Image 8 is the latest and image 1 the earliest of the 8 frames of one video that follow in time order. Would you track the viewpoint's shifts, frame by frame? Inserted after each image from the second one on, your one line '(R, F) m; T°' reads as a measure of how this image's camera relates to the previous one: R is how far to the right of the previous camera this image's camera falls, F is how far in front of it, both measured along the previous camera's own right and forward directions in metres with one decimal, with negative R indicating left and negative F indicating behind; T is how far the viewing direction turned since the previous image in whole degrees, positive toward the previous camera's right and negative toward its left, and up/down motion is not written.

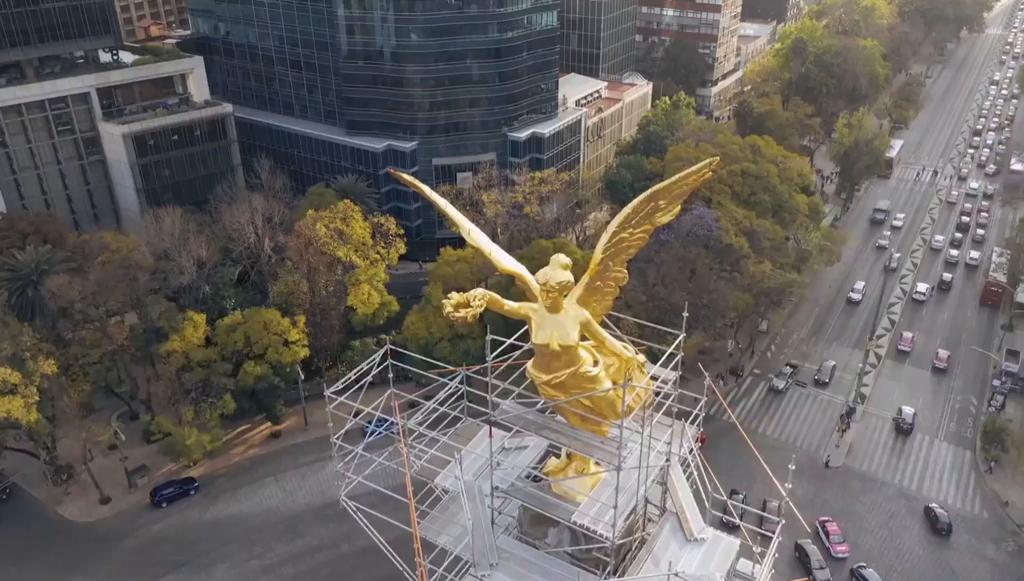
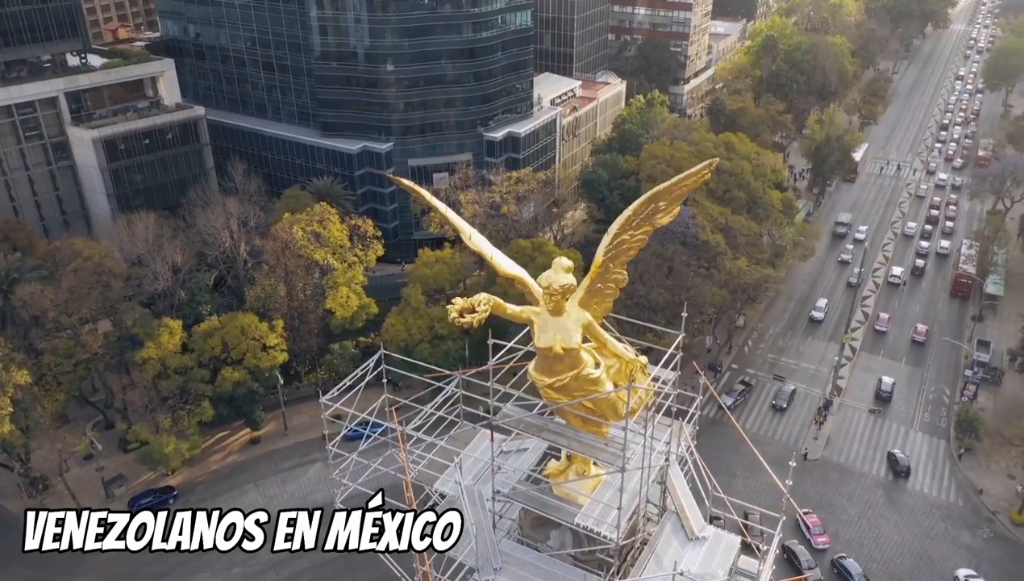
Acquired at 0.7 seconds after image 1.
(-0.5, 0.0) m; +2°
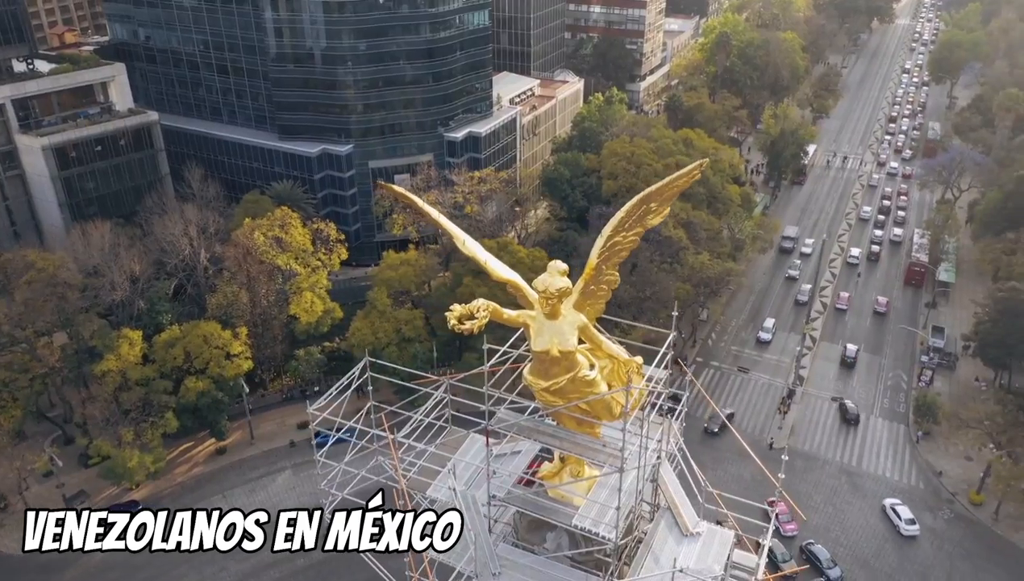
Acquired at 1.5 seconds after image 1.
(-0.6, 0.0) m; +3°
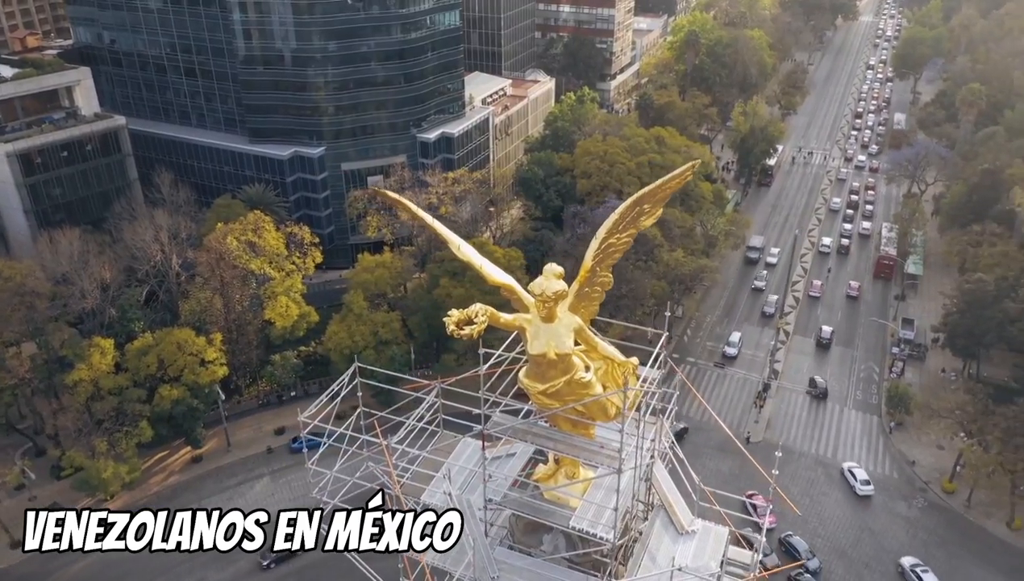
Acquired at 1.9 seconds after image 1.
(-0.4, 0.0) m; +2°
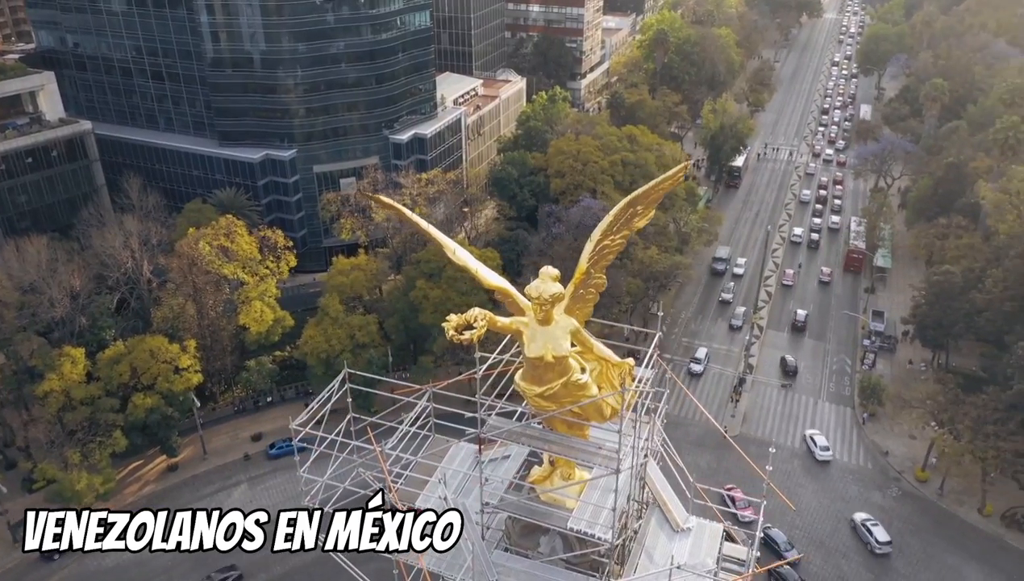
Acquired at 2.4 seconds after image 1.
(-0.4, 0.0) m; +2°
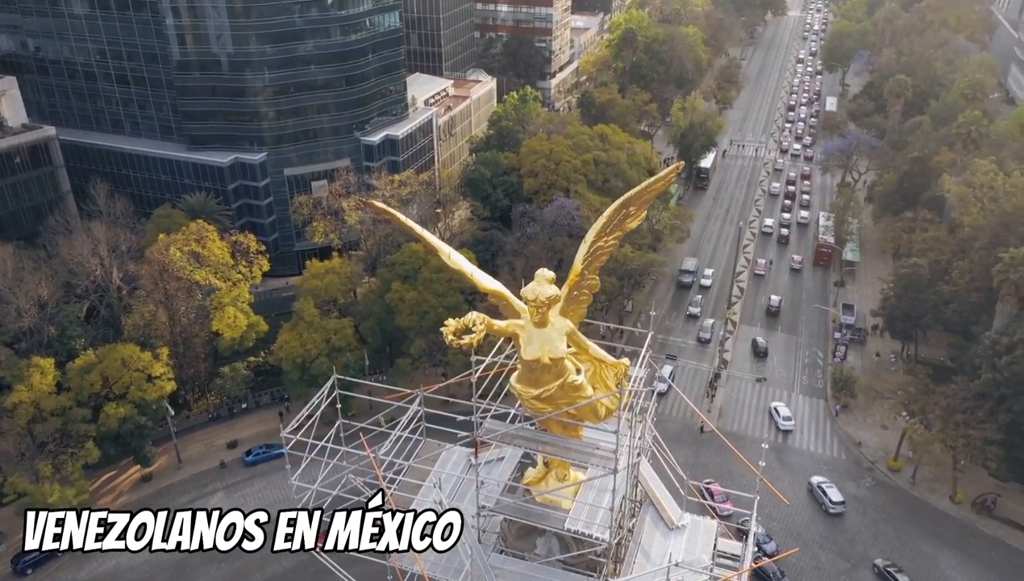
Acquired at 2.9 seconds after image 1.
(-0.4, 0.0) m; +2°
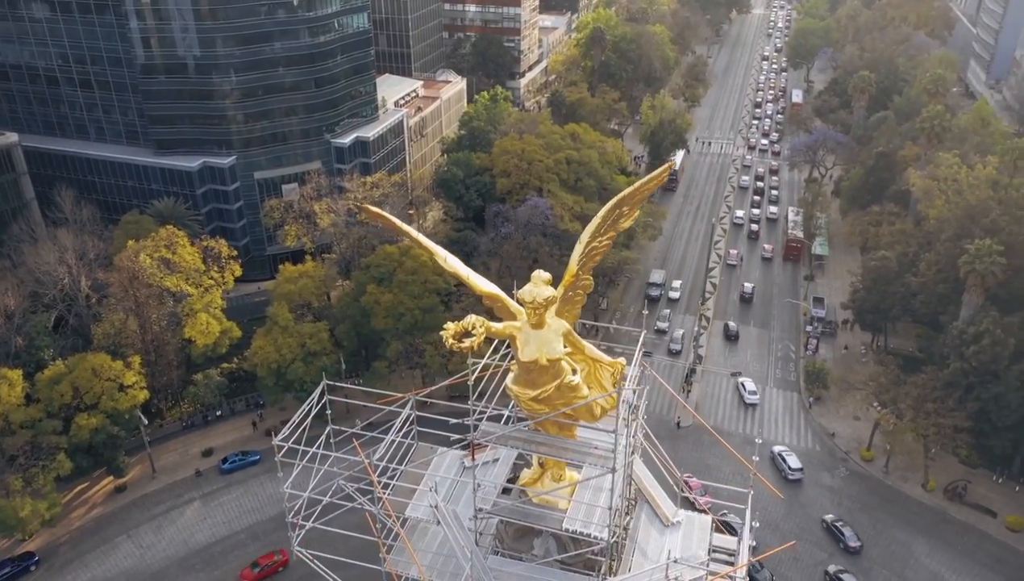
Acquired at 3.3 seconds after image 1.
(-0.4, 0.0) m; +2°
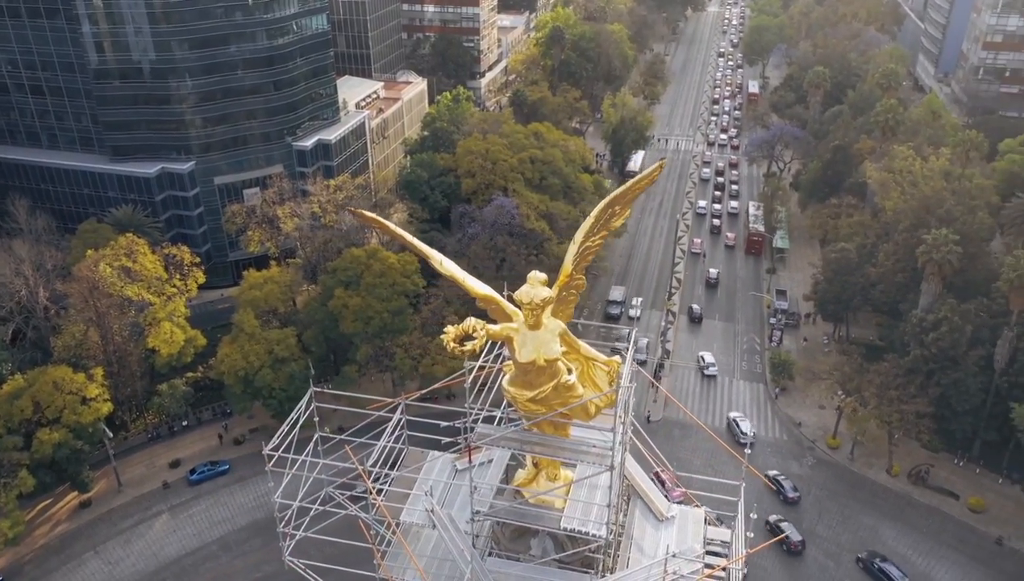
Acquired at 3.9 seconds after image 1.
(-0.6, 0.0) m; +3°
